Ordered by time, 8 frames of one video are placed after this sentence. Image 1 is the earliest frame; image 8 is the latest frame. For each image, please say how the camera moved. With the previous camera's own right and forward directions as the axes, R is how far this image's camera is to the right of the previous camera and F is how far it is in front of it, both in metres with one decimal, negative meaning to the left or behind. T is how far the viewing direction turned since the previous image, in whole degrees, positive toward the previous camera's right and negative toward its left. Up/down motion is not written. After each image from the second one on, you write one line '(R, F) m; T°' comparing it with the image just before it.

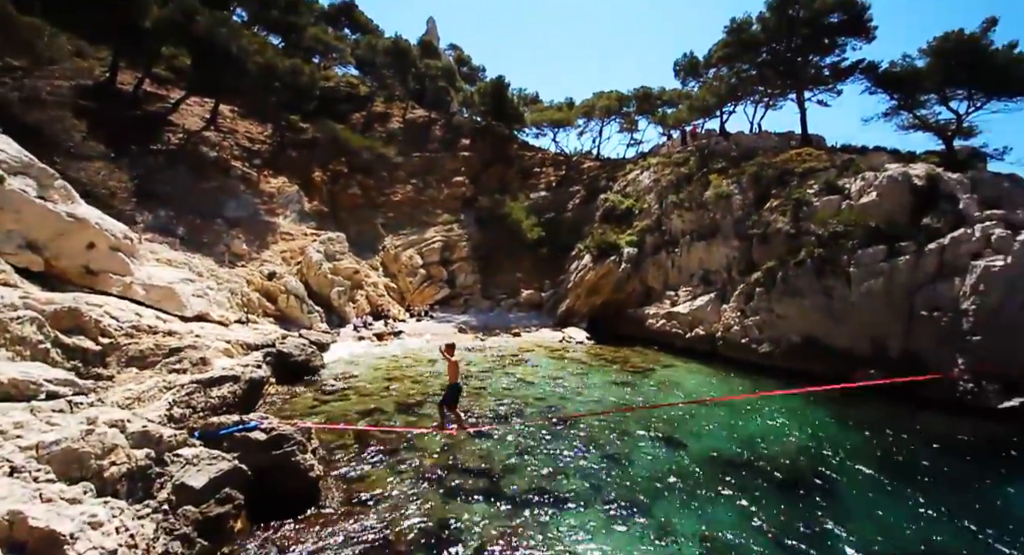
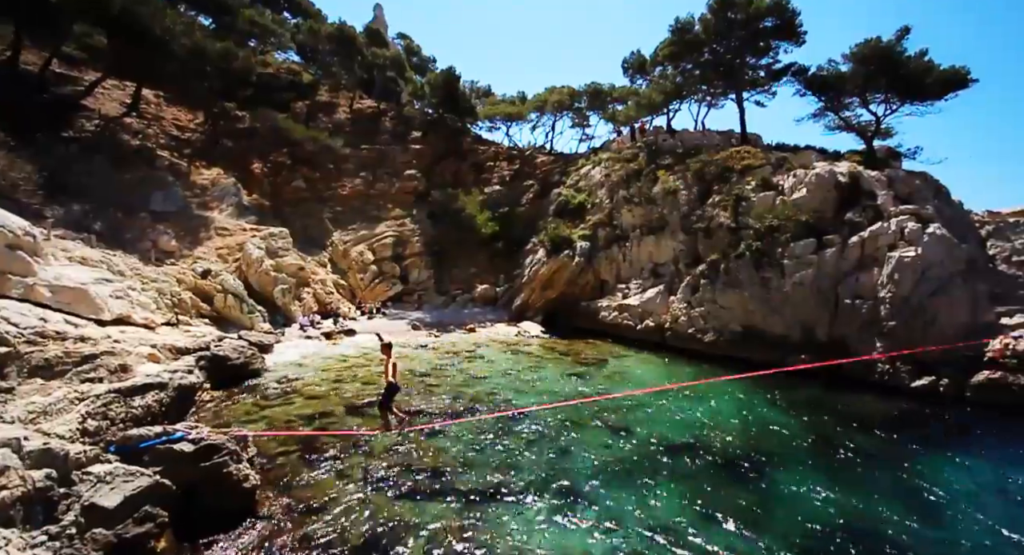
(0.0, +0.2) m; +5°
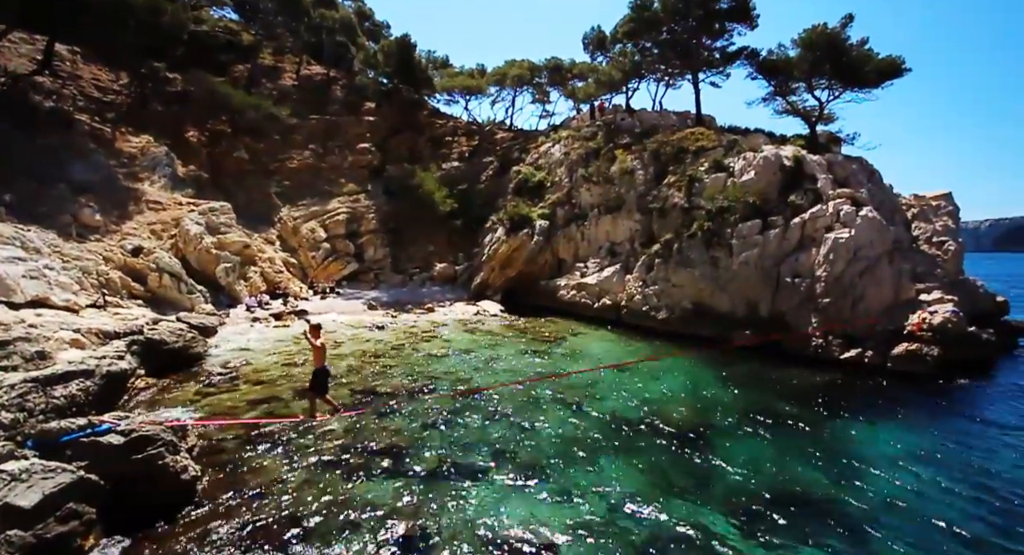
(0.0, +0.2) m; +5°
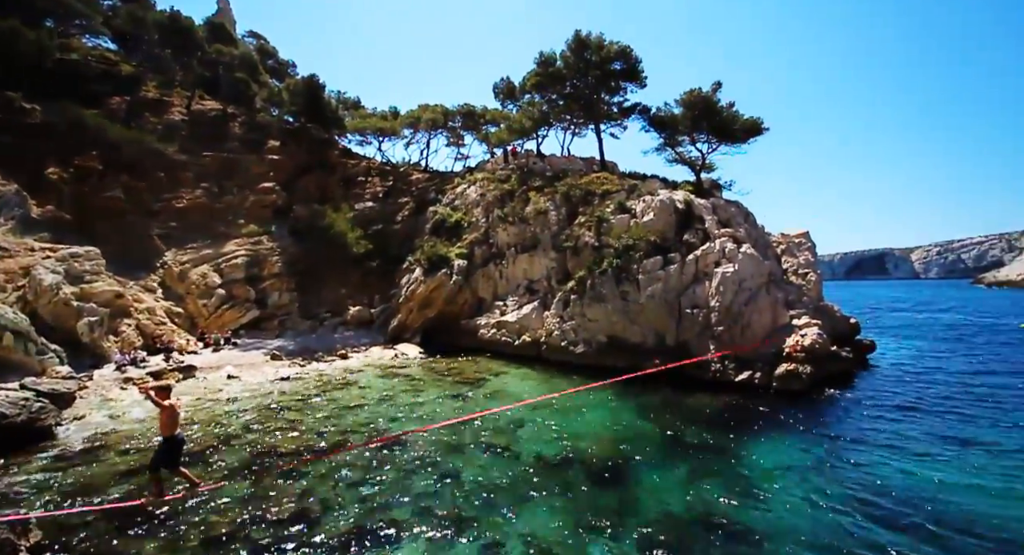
(+0.1, +0.2) m; +9°
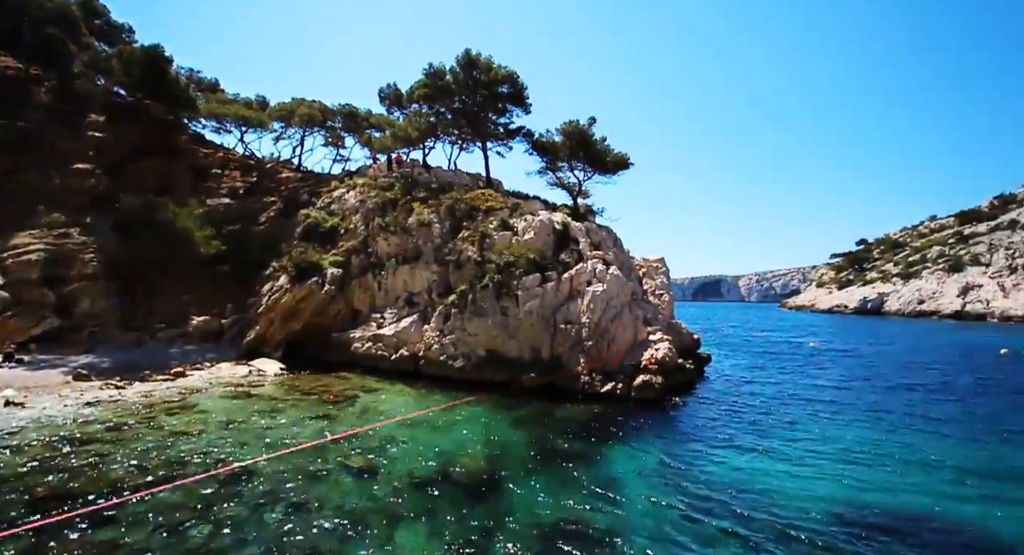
(+0.2, +0.6) m; +13°
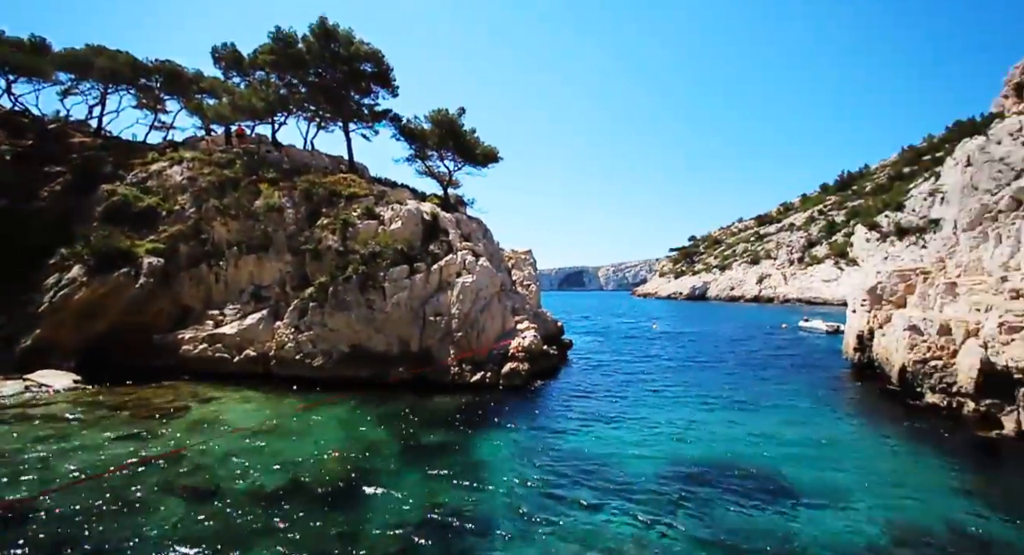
(+0.4, +1.5) m; +15°
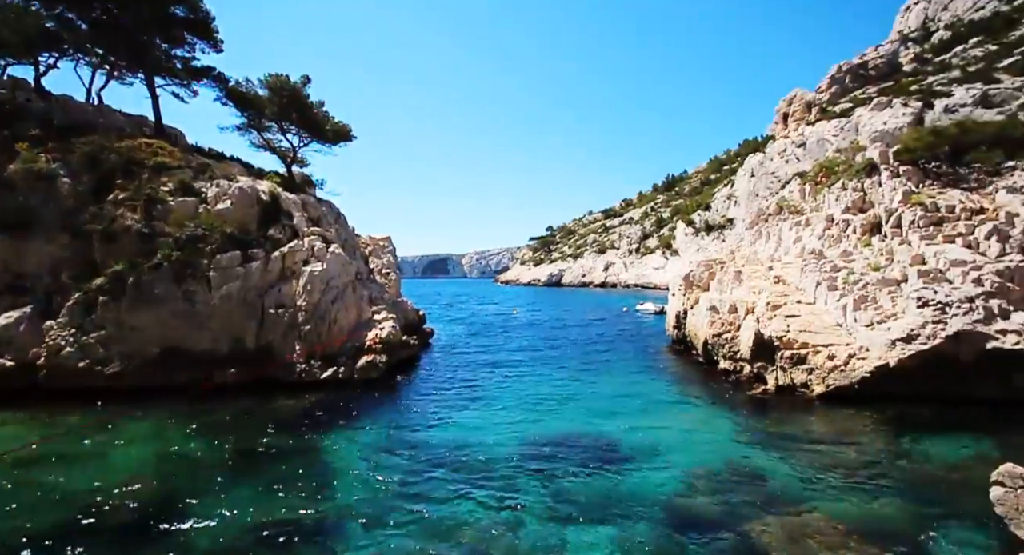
(+0.9, +2.4) m; +16°
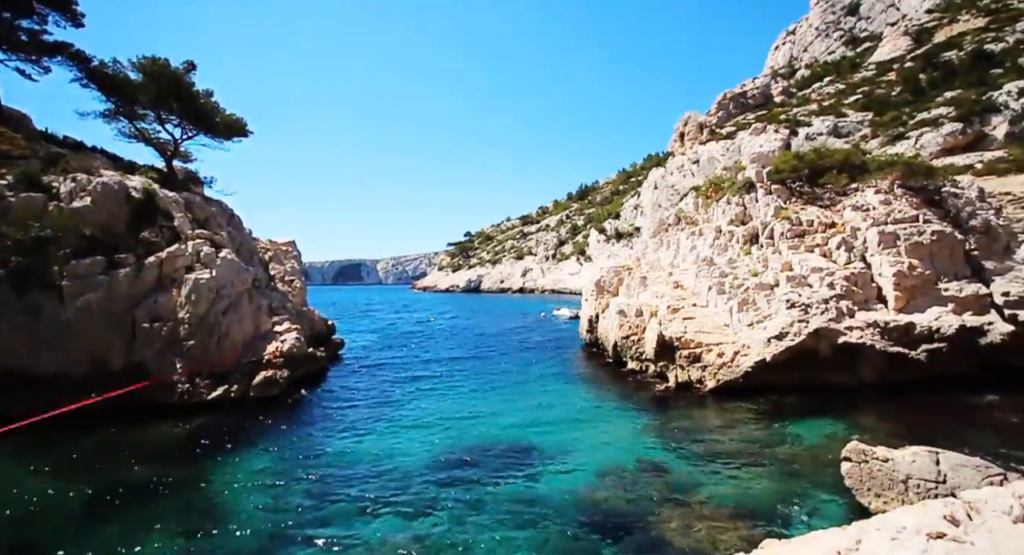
(+0.1, 0.0) m; +10°
